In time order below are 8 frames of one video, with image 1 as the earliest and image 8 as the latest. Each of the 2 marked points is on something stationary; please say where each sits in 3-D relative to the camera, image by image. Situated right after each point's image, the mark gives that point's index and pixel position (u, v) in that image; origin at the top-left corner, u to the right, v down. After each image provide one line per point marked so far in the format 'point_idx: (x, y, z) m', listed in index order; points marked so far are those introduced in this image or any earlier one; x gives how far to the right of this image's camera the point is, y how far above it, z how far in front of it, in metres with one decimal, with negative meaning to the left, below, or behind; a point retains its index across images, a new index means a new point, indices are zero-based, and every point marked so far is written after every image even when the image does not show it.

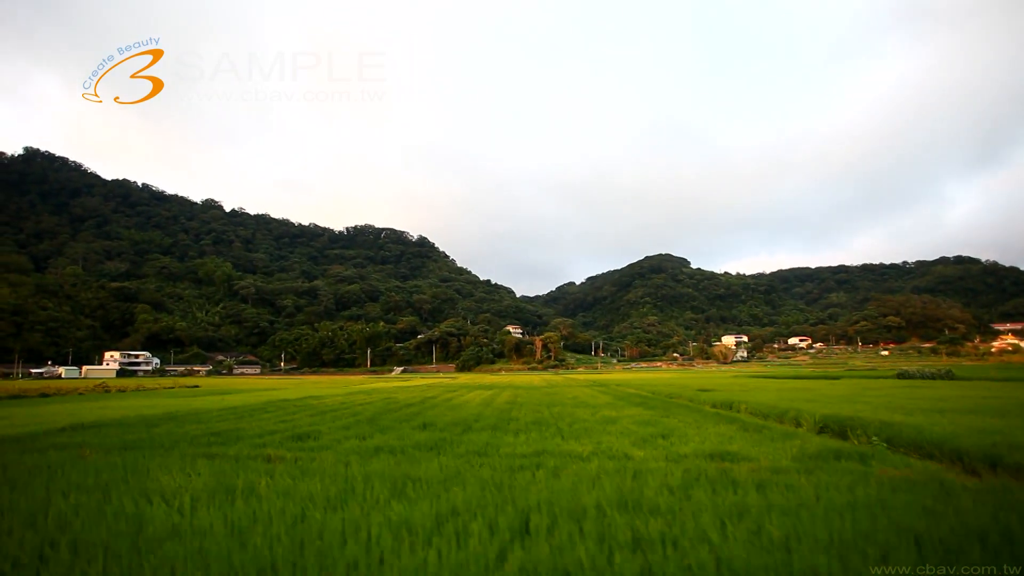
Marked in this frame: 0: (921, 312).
0: (+12.0, -0.7, +15.8) m
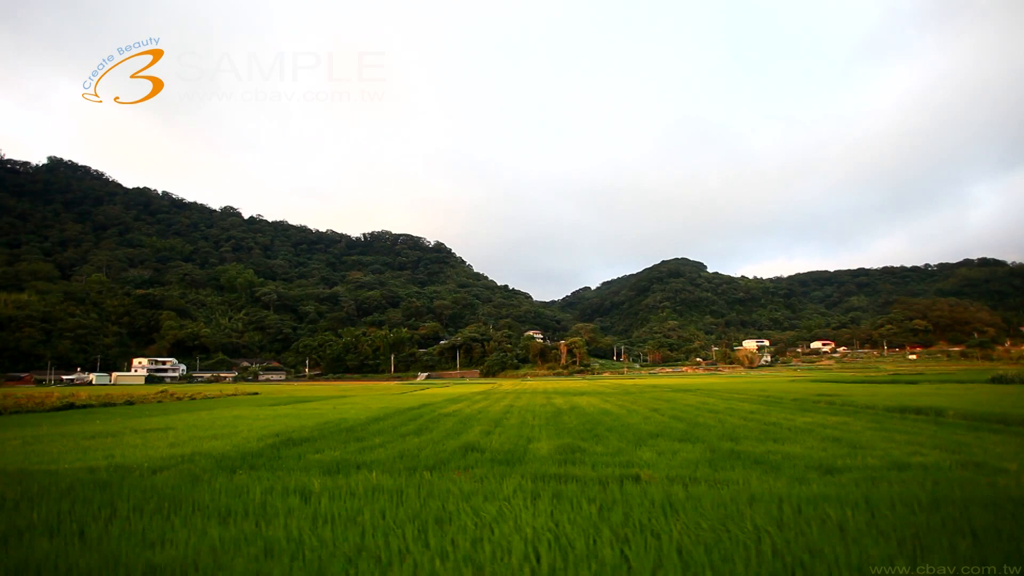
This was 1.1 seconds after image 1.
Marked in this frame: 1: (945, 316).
0: (+12.8, -0.8, +15.4) m
1: (+12.6, -0.8, +15.4) m
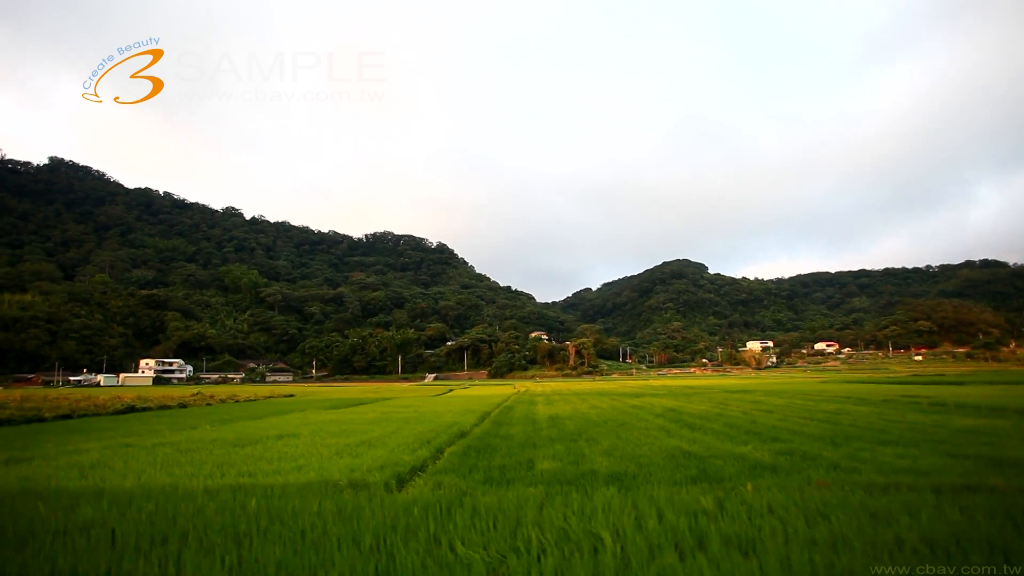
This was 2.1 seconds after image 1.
0: (+13.1, -0.8, +15.4) m
1: (+13.0, -0.9, +15.4) m
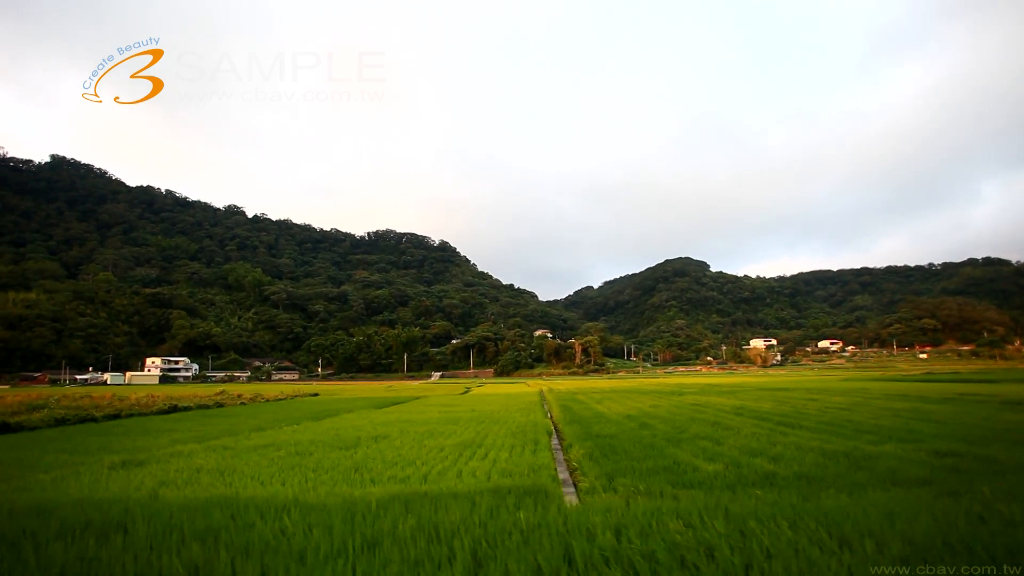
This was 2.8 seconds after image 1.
0: (+13.3, -0.8, +15.4) m
1: (+13.2, -0.8, +15.4) m
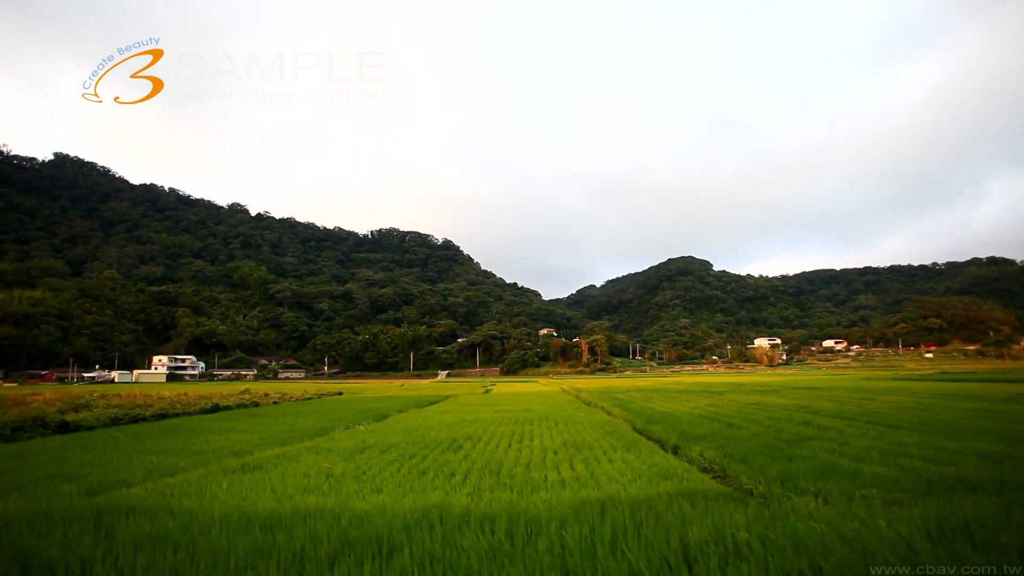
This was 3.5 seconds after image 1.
0: (+13.6, -0.8, +15.4) m
1: (+13.4, -0.8, +15.3) m
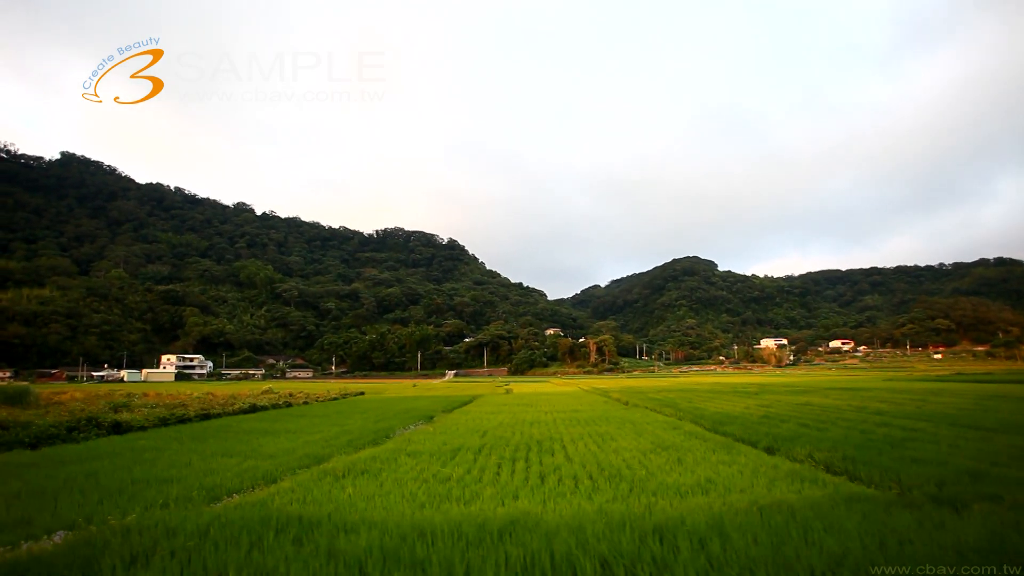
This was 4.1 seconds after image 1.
0: (+13.8, -0.8, +15.3) m
1: (+13.7, -0.8, +15.2) m
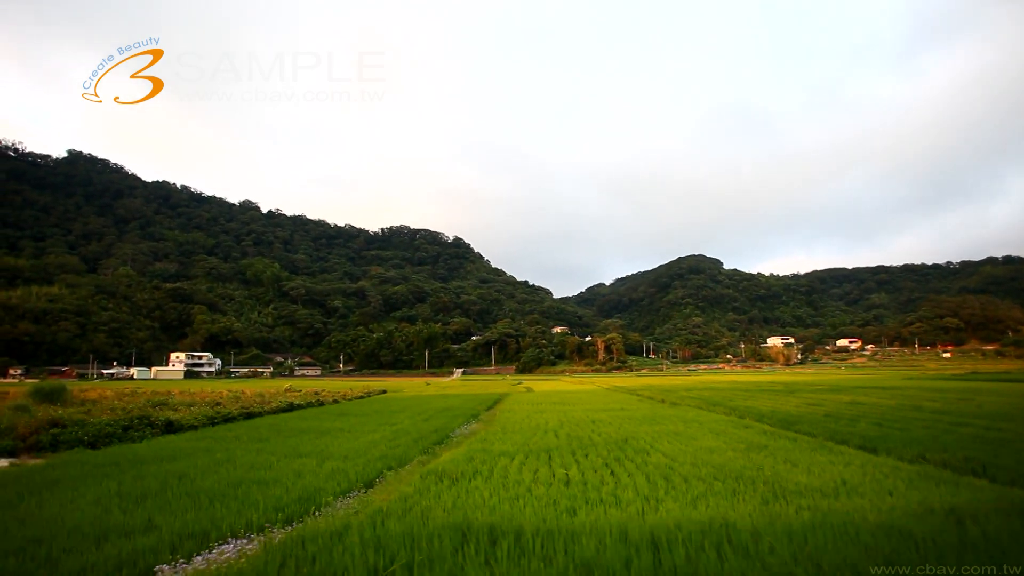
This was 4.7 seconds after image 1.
0: (+14.1, -0.7, +15.2) m
1: (+13.9, -0.7, +15.1) m
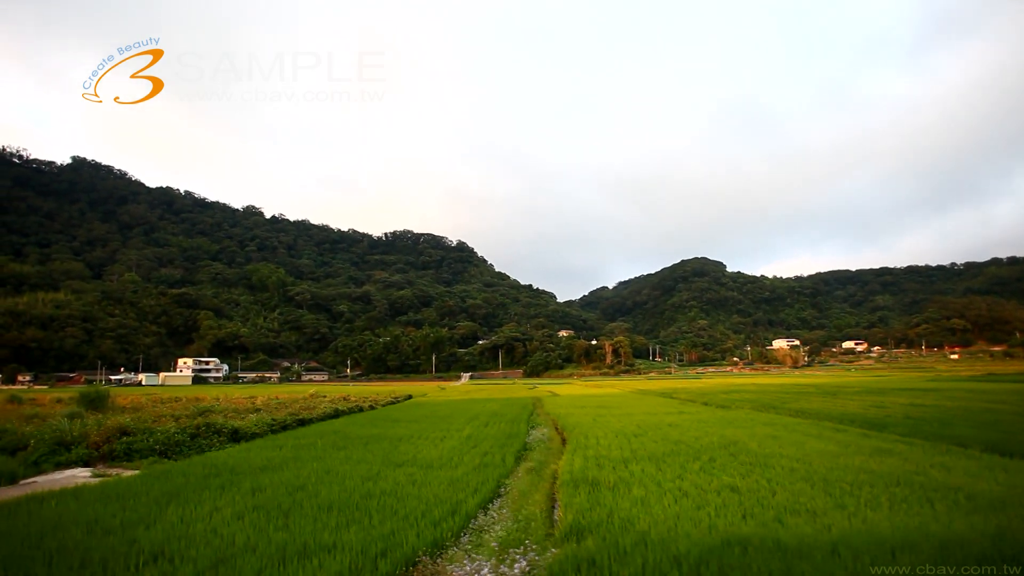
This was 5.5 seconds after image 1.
0: (+14.3, -0.8, +15.1) m
1: (+14.2, -0.8, +15.1) m
